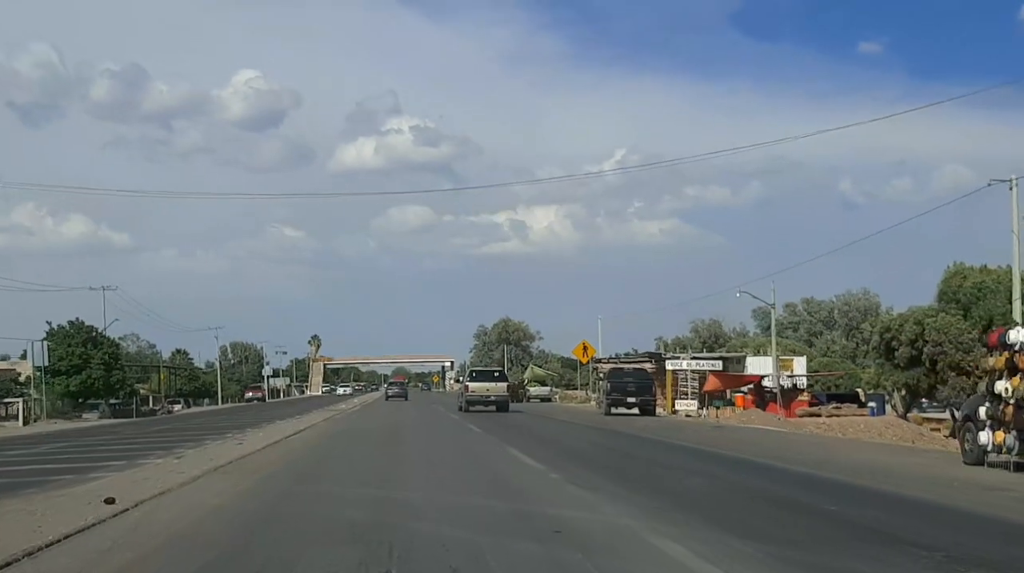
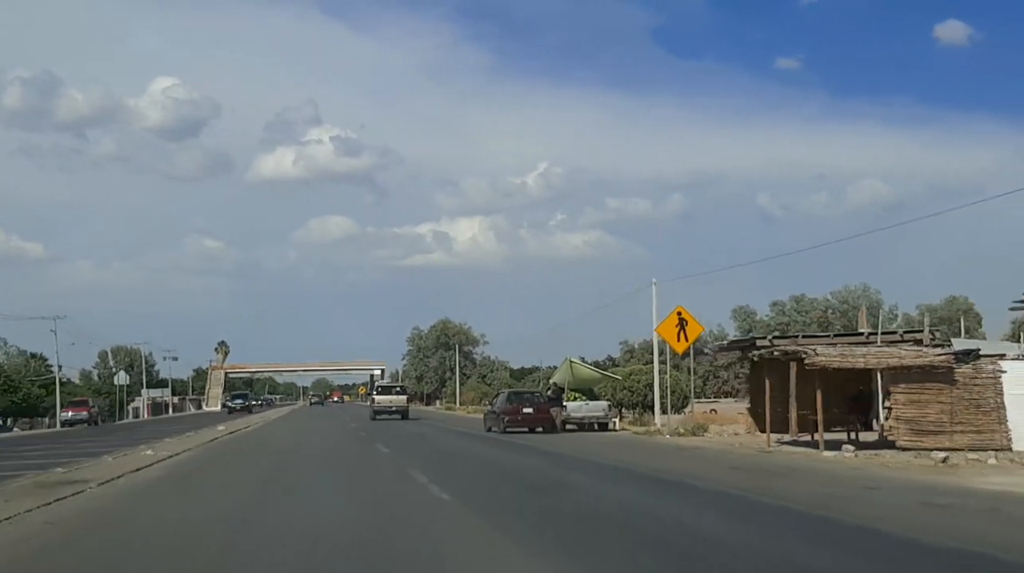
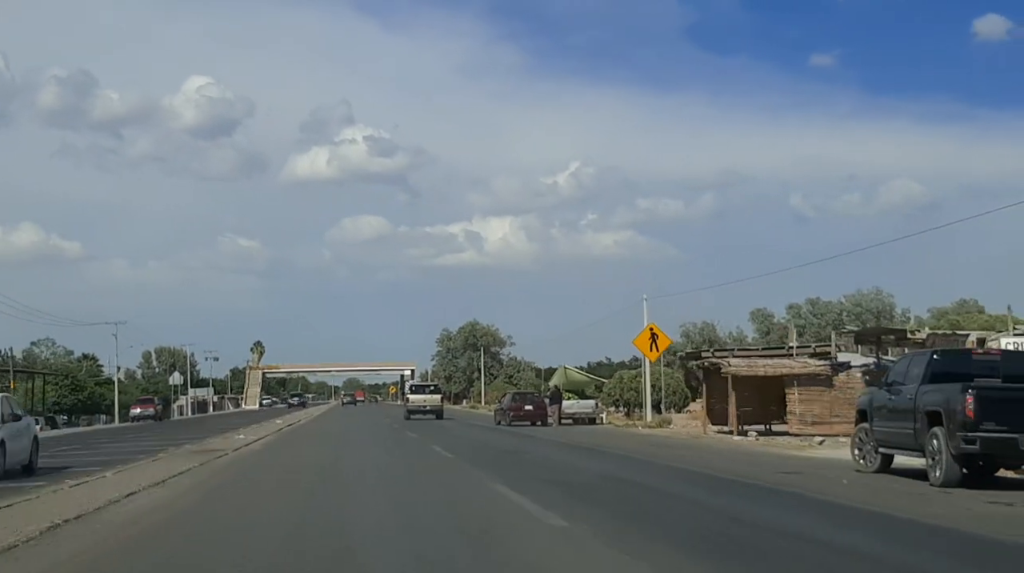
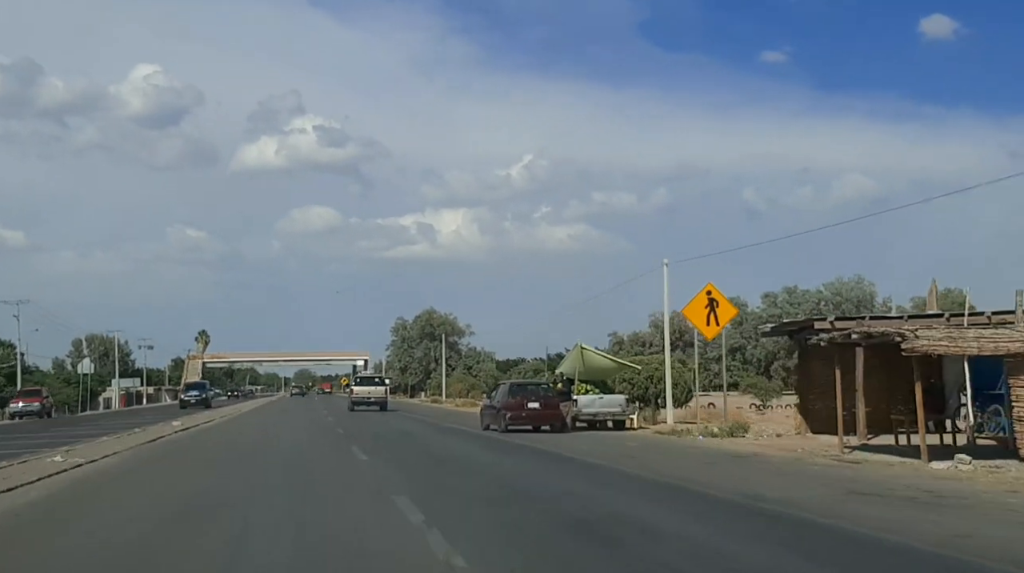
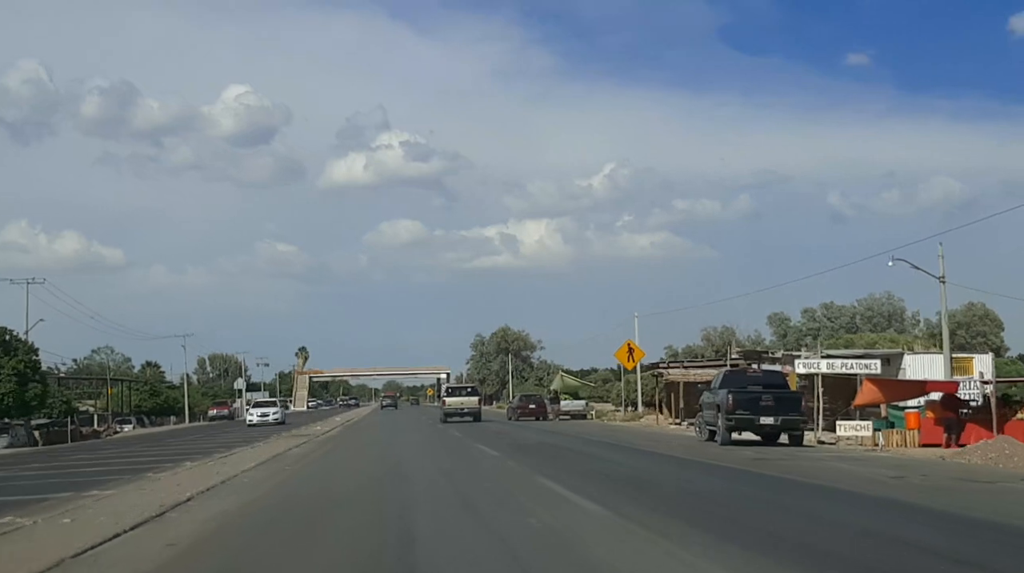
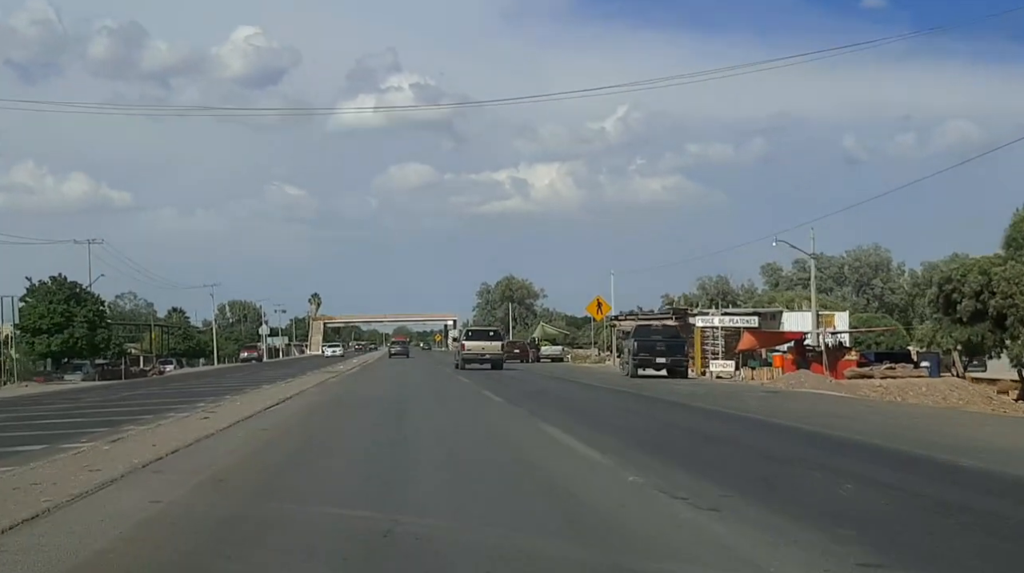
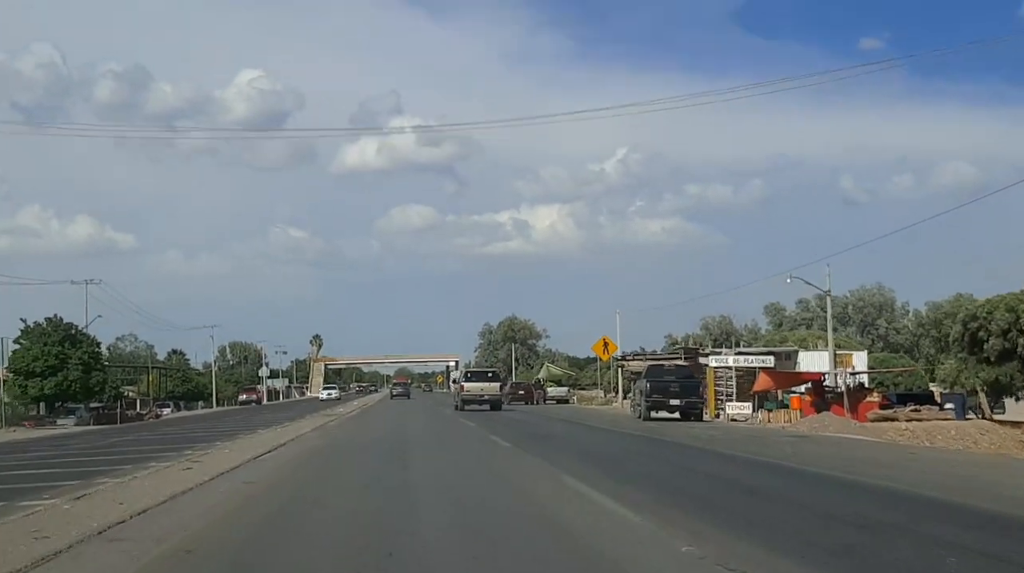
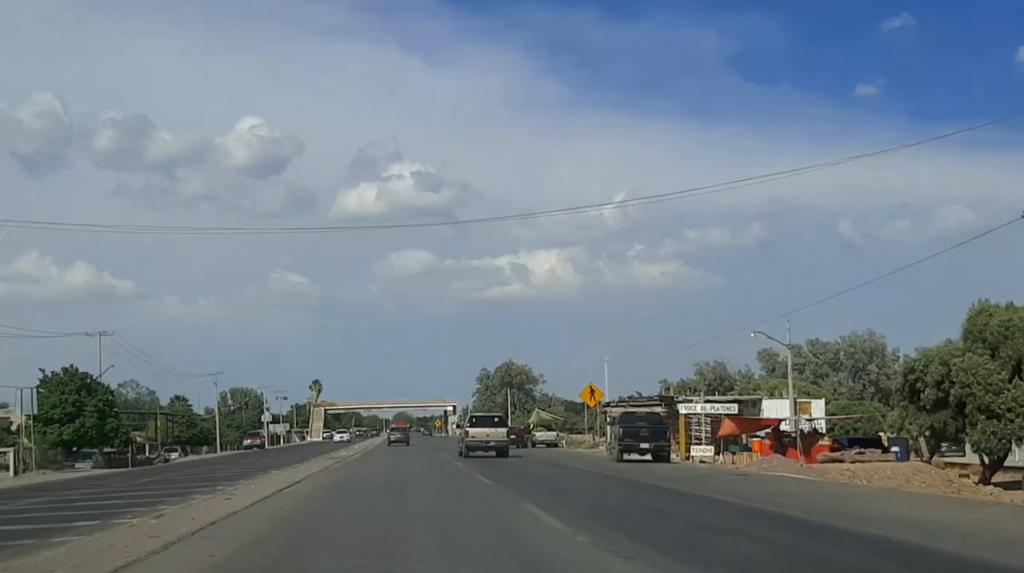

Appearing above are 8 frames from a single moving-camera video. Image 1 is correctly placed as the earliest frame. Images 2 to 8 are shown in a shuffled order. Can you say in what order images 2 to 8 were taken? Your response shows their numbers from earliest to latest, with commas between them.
8, 6, 7, 5, 3, 2, 4
